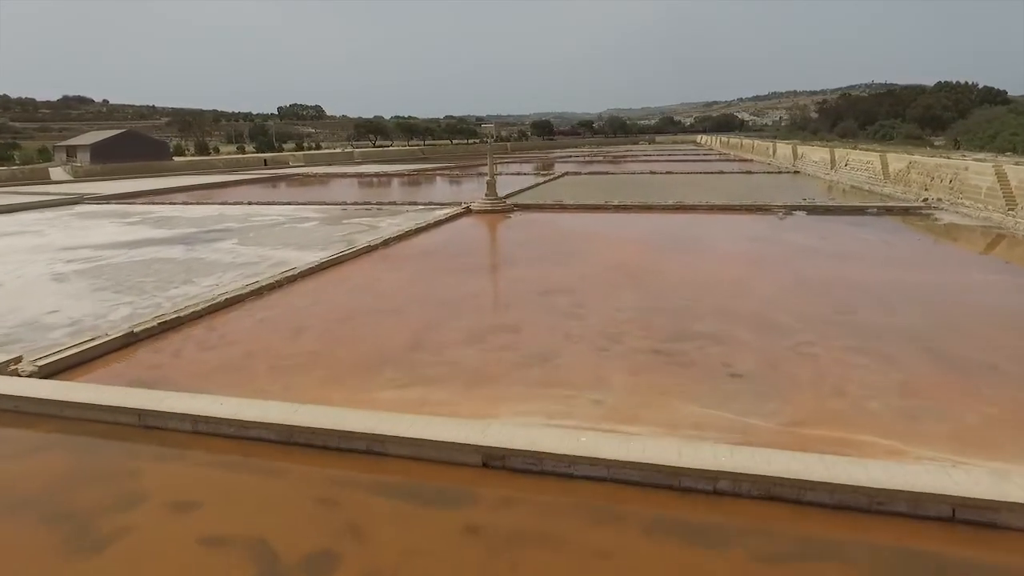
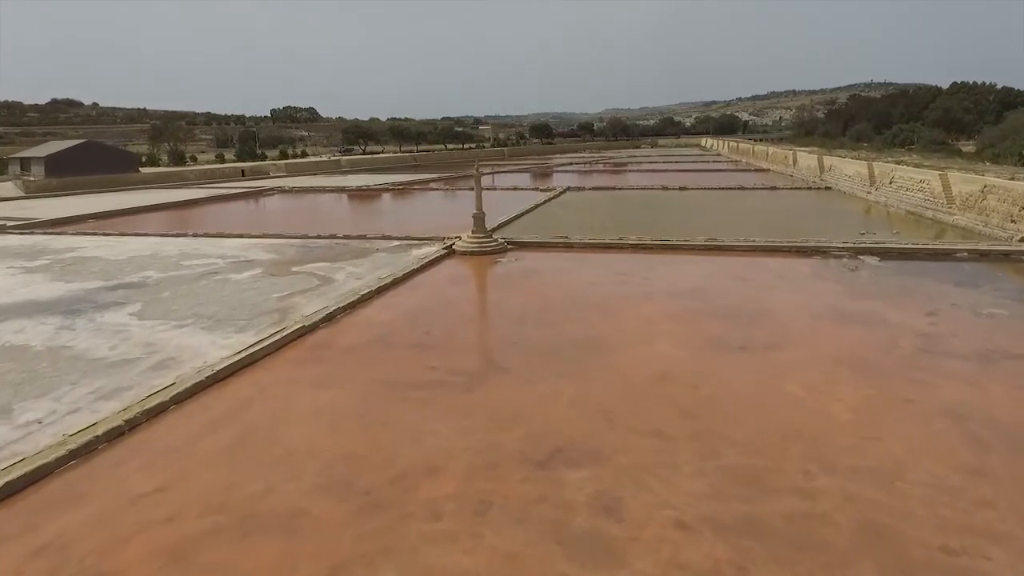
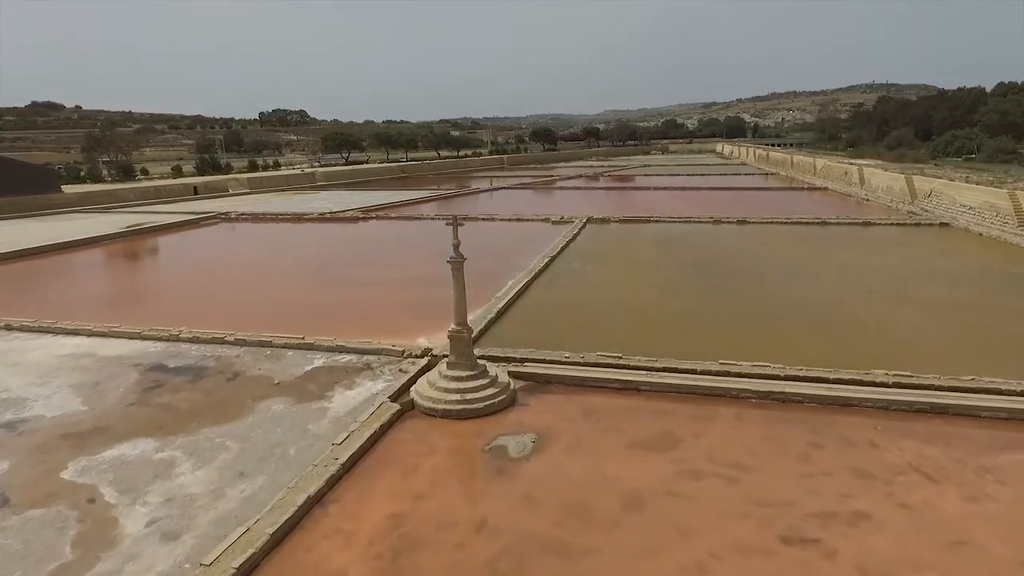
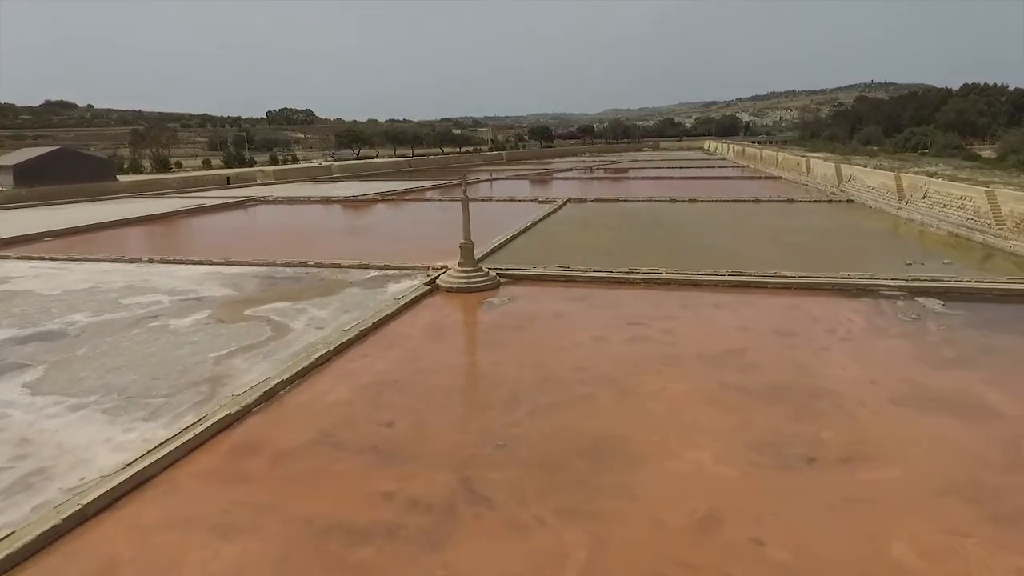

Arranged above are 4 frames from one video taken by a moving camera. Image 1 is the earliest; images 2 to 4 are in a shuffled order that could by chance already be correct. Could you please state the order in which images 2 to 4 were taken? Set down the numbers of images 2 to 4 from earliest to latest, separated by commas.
2, 4, 3
